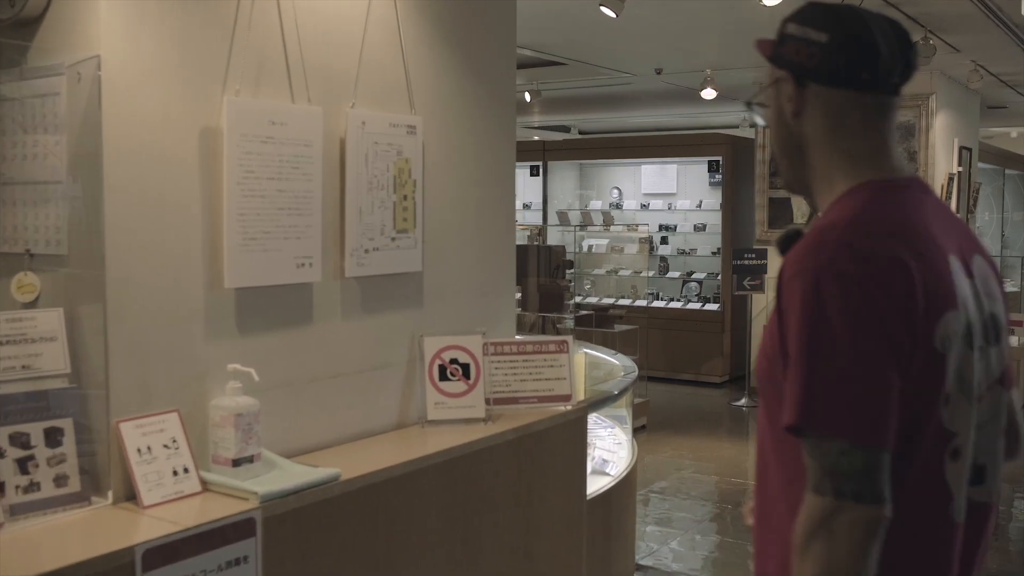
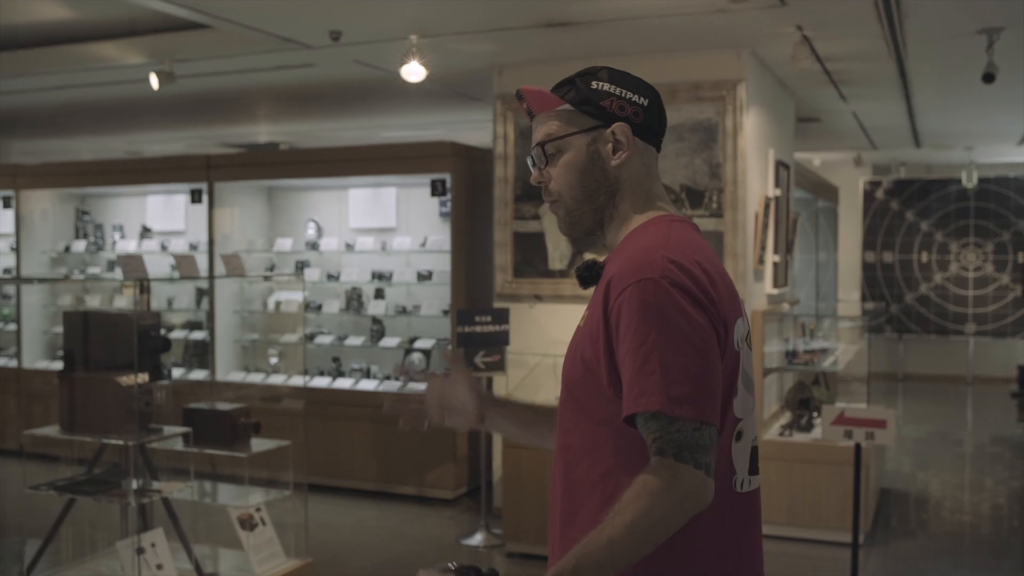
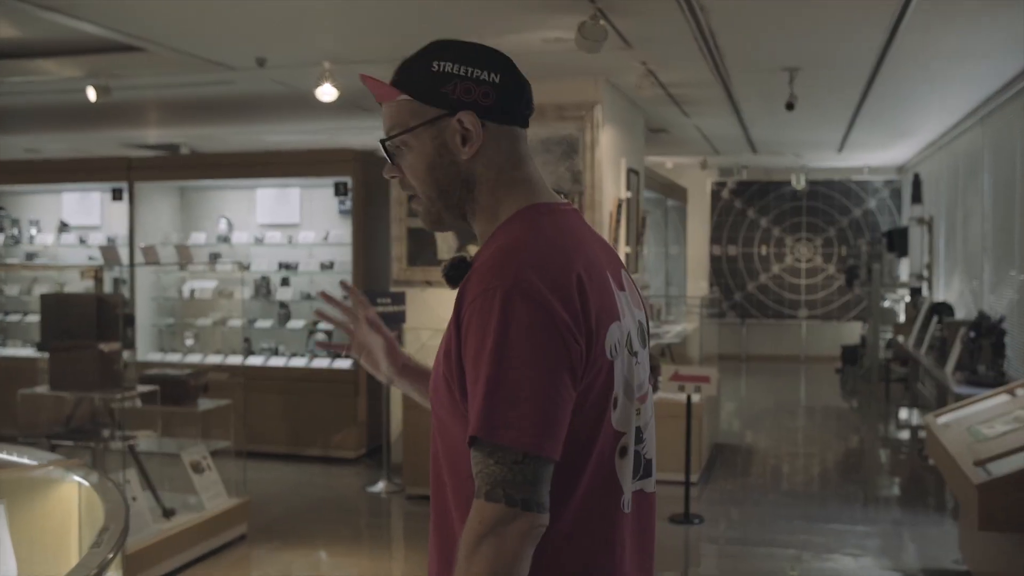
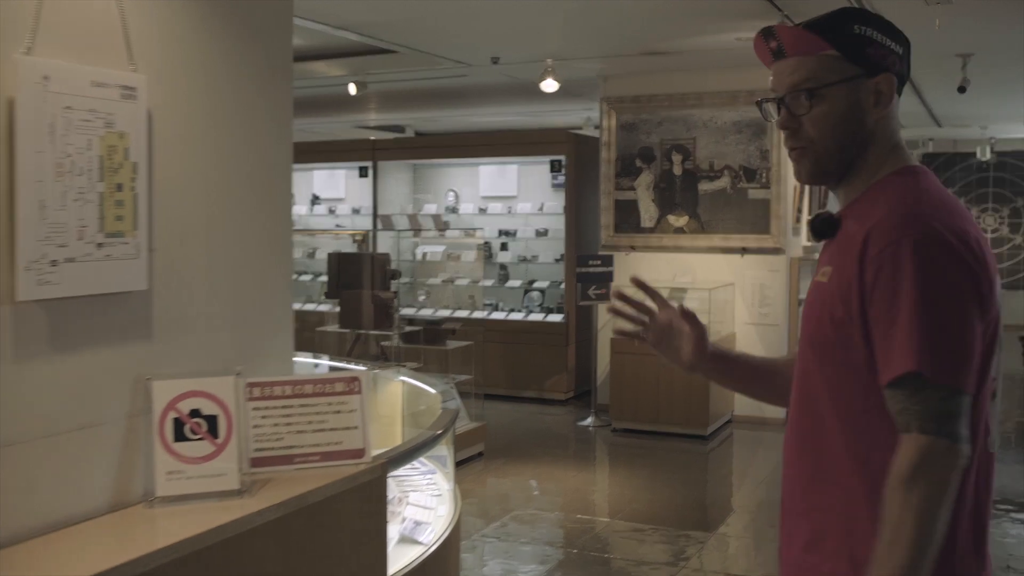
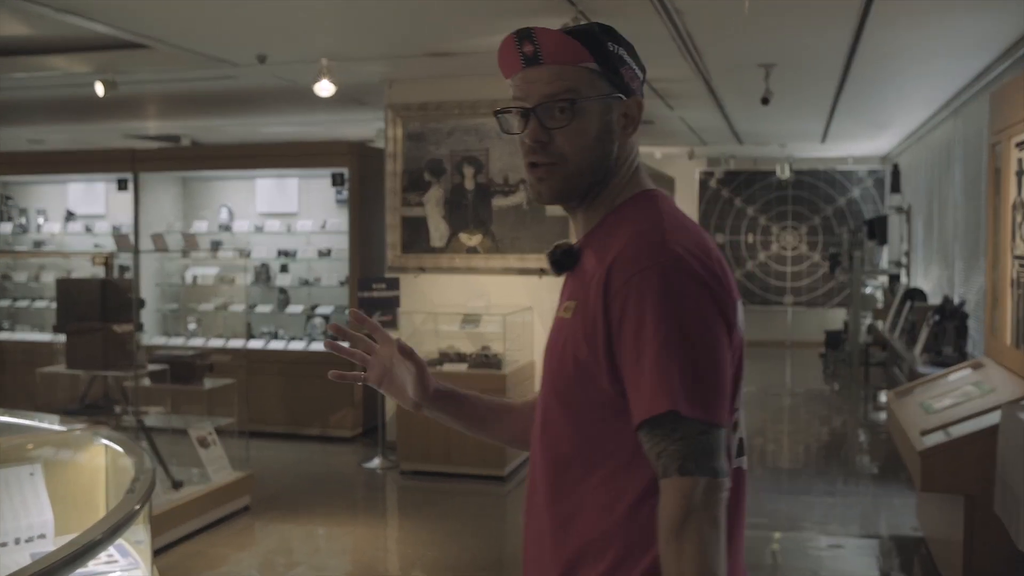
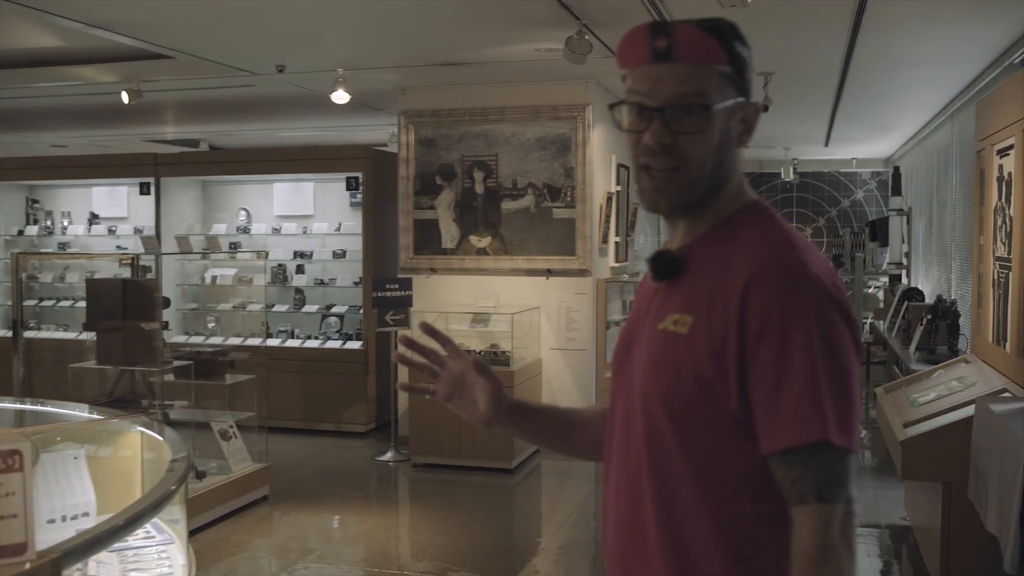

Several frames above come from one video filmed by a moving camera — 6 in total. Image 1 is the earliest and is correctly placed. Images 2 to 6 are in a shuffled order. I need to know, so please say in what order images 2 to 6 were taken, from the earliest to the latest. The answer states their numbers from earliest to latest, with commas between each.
4, 6, 5, 3, 2
